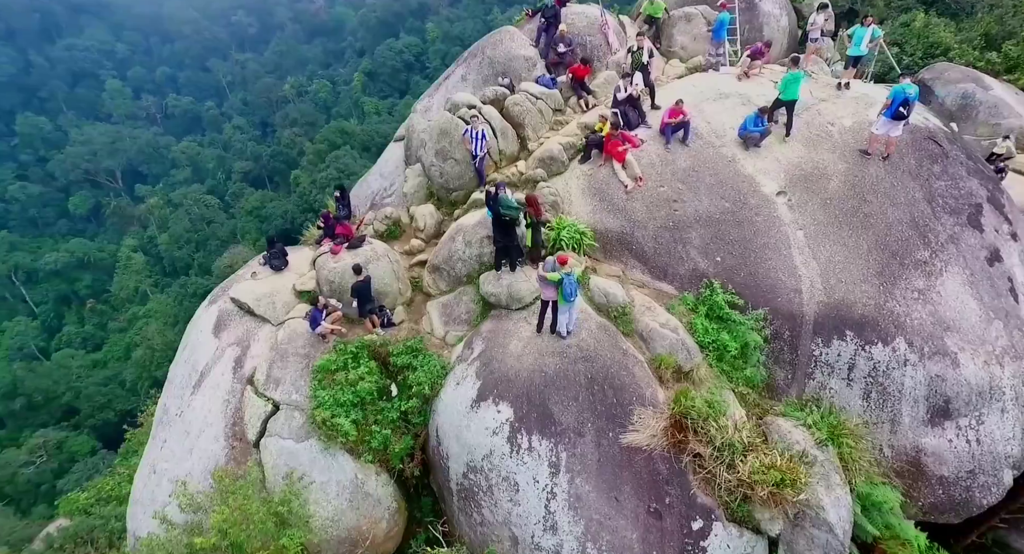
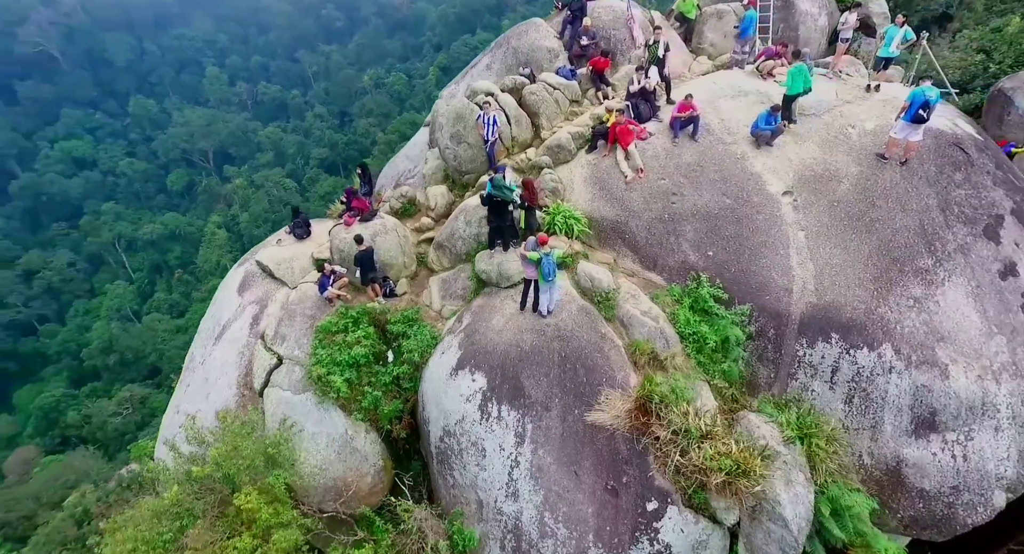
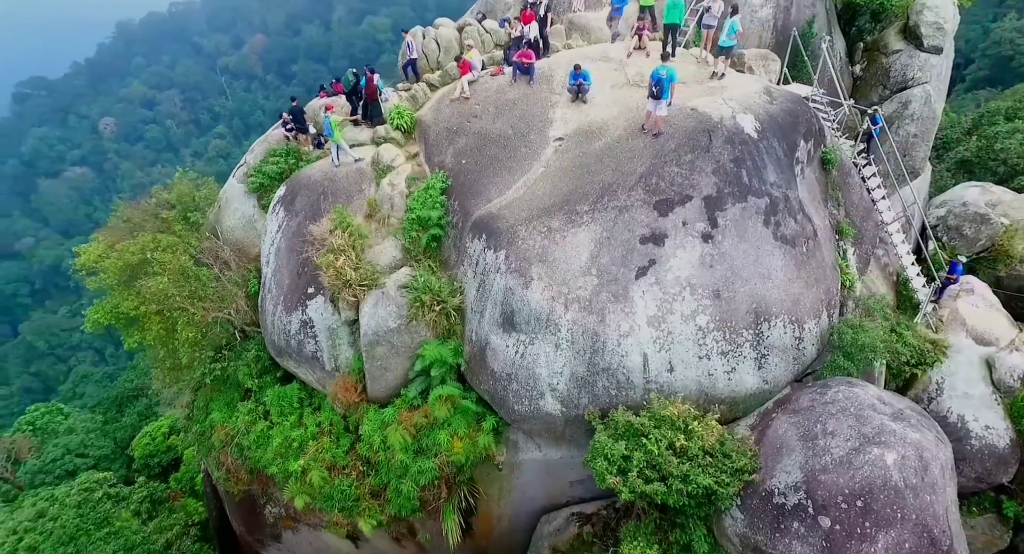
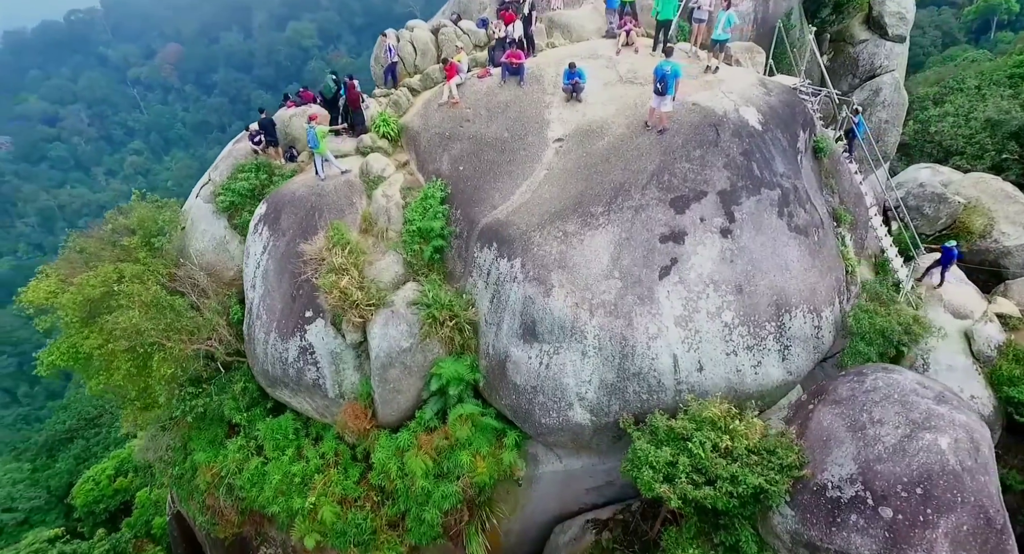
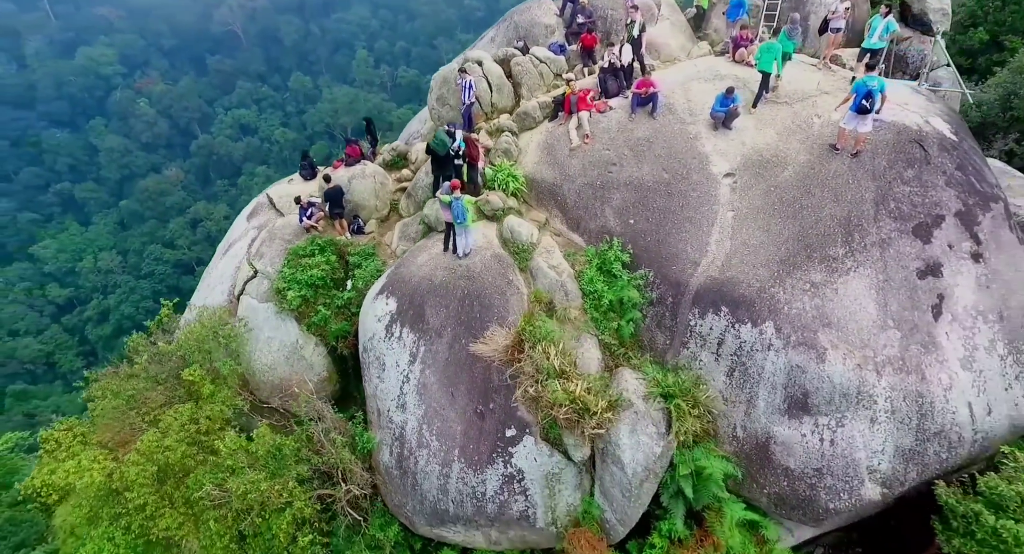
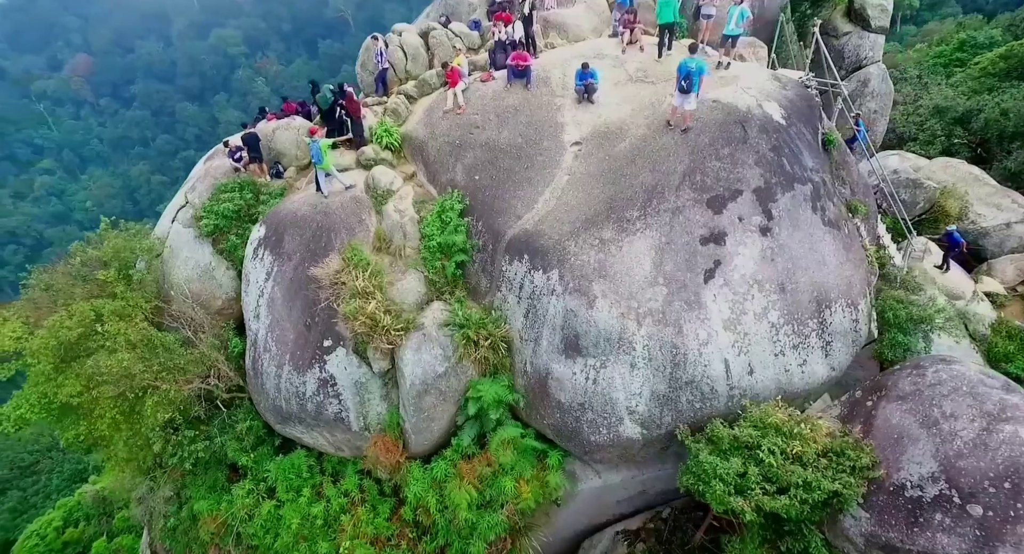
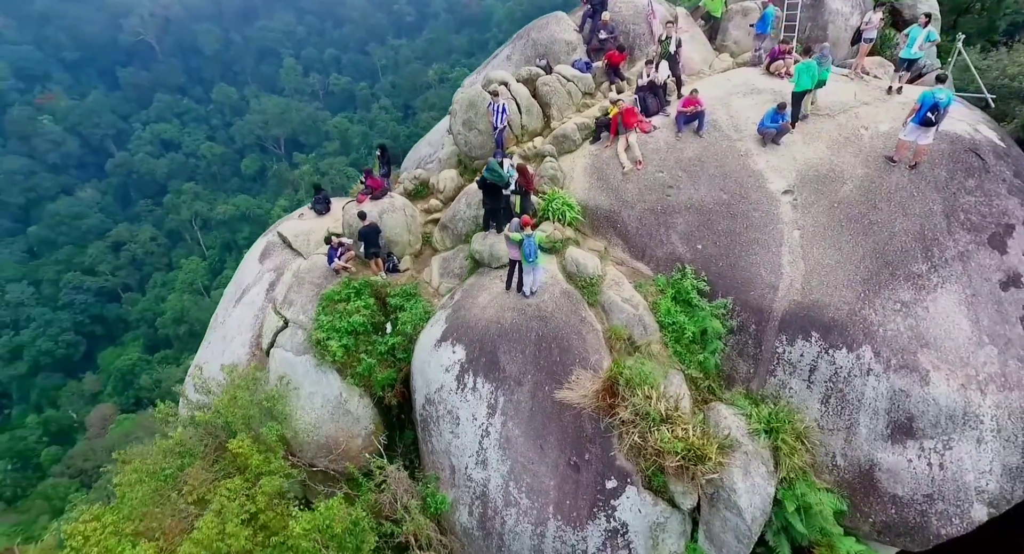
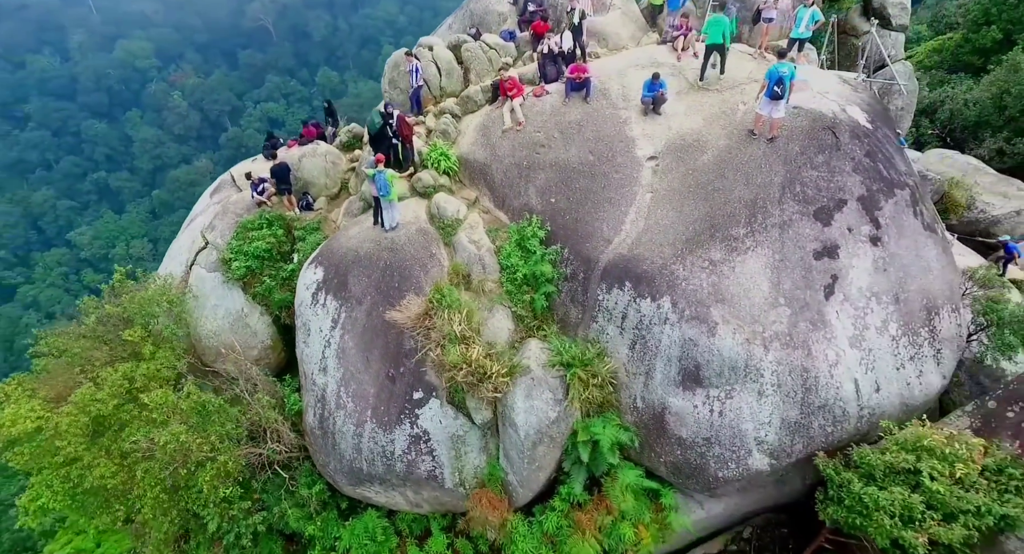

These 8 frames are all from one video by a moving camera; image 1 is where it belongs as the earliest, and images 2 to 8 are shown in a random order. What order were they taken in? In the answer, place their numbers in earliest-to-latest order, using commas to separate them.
2, 7, 5, 8, 6, 4, 3
